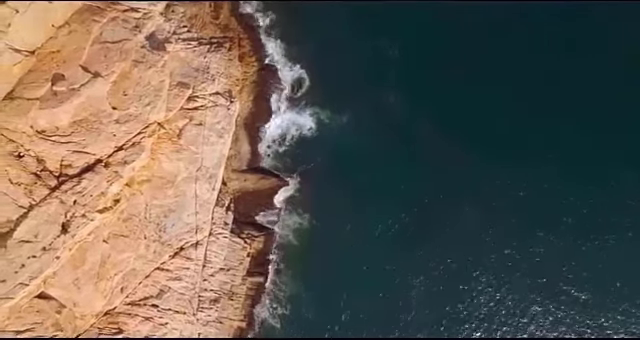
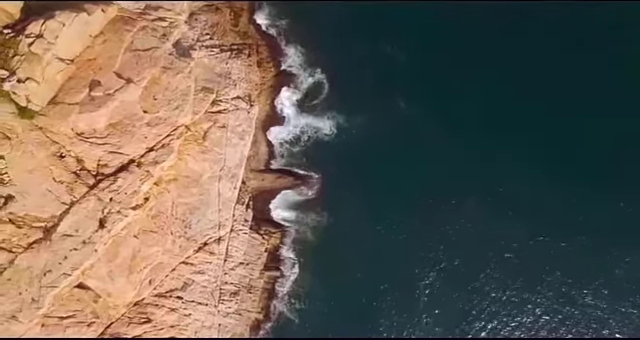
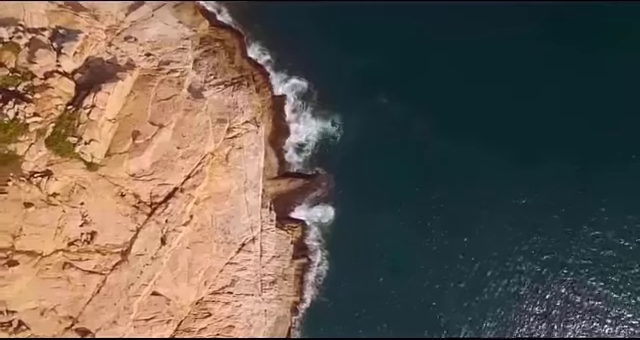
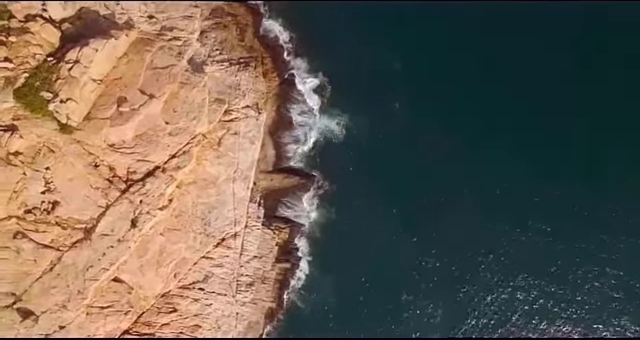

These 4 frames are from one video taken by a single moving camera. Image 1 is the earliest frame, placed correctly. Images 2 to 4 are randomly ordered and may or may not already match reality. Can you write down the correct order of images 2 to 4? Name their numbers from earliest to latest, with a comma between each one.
2, 4, 3
